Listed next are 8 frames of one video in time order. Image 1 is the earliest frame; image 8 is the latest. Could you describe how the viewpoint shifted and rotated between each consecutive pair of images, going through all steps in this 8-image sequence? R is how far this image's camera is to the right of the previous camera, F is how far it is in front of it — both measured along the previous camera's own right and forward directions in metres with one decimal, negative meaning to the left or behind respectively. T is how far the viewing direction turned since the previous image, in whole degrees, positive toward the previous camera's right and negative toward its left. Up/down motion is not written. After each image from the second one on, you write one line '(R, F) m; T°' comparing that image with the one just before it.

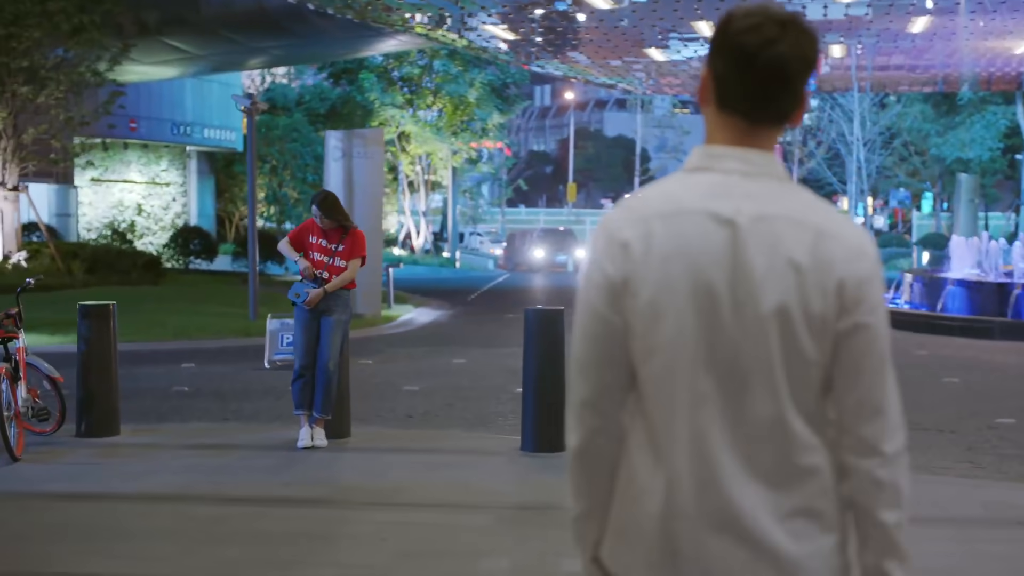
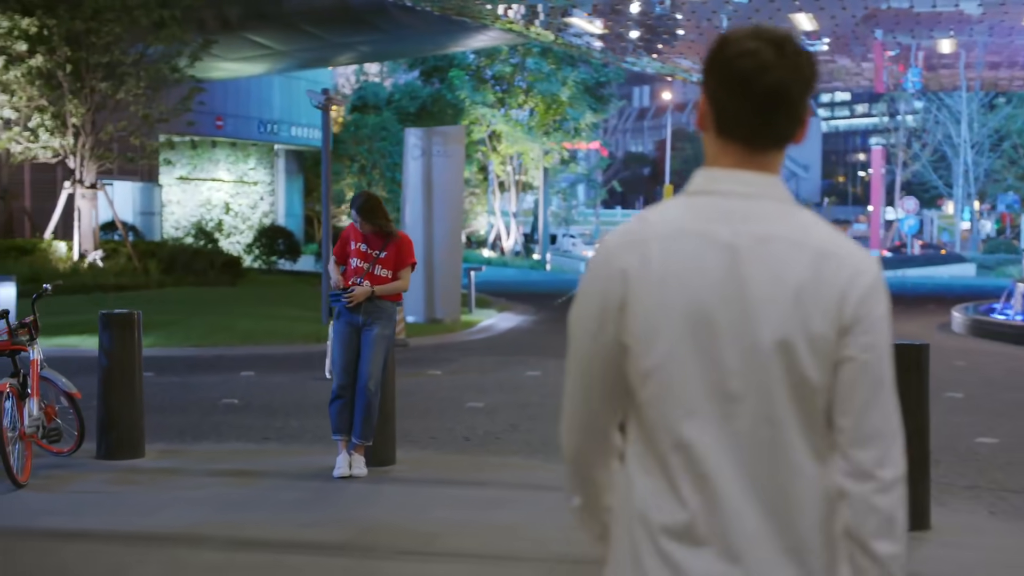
(+0.2, +1.1) m; -4°
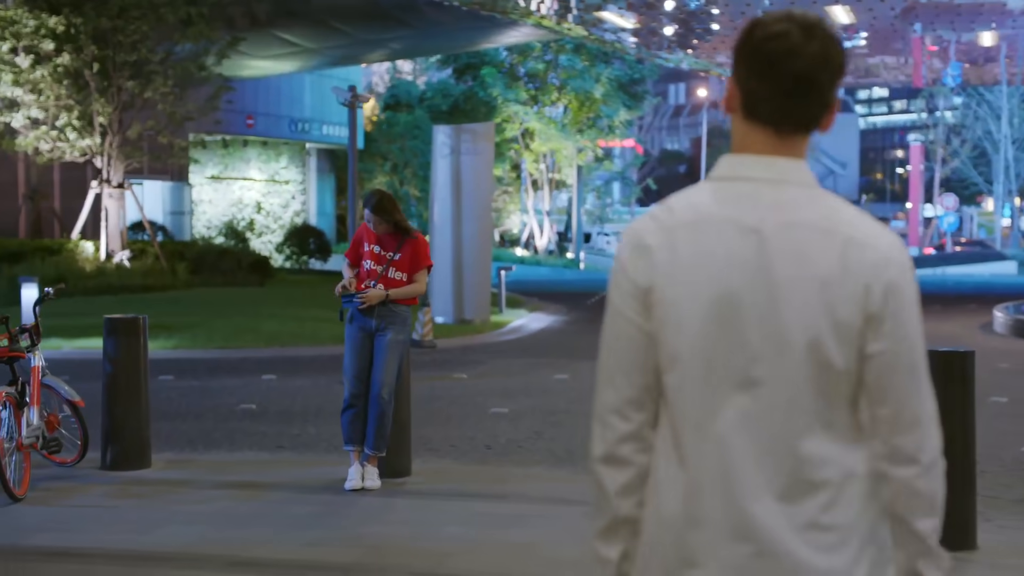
(+0.1, +0.4) m; -1°
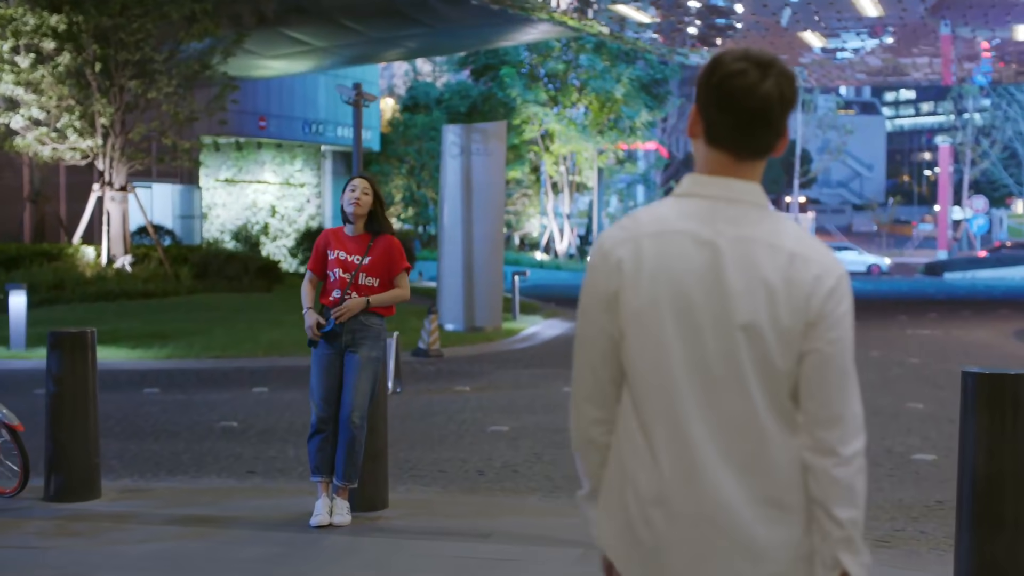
(+0.2, +0.9) m; -1°
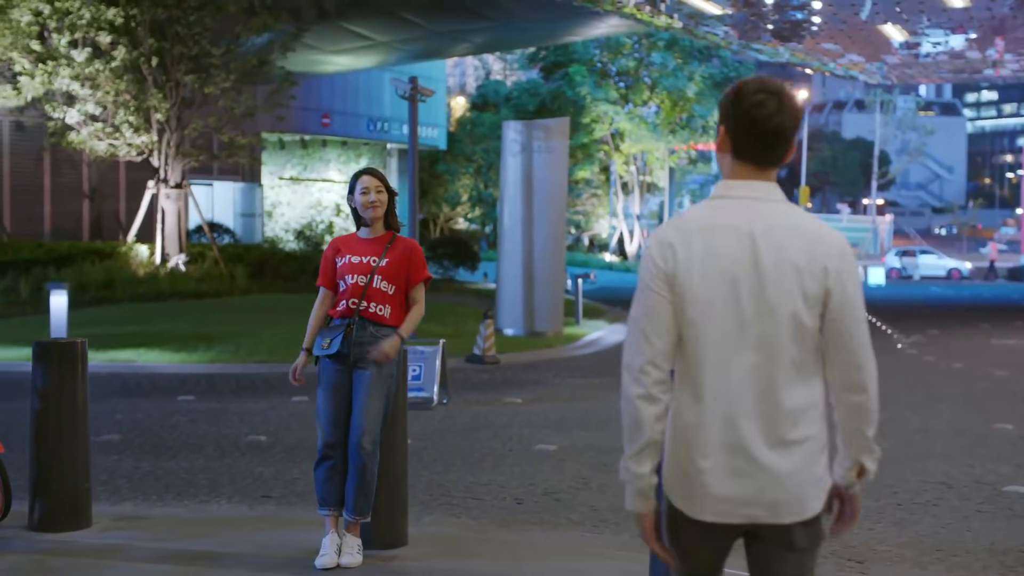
(+0.2, +0.9) m; -3°
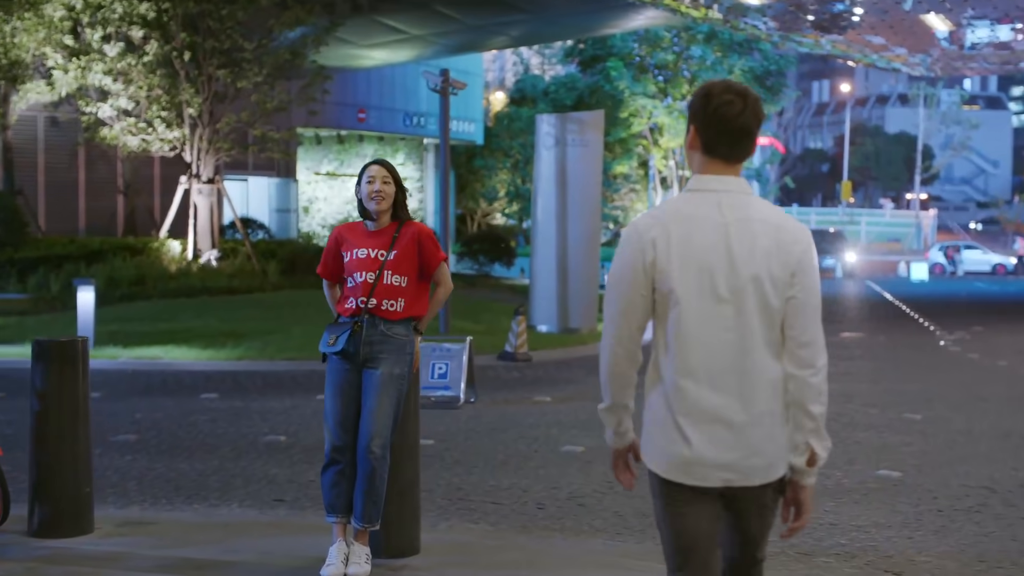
(+0.1, +0.3) m; -2°
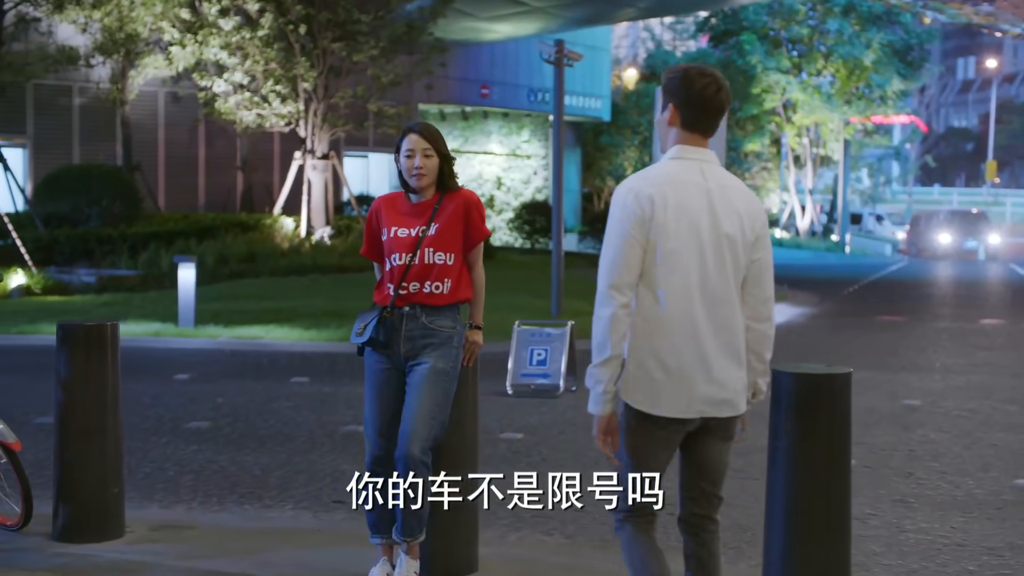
(+0.2, +0.8) m; -5°
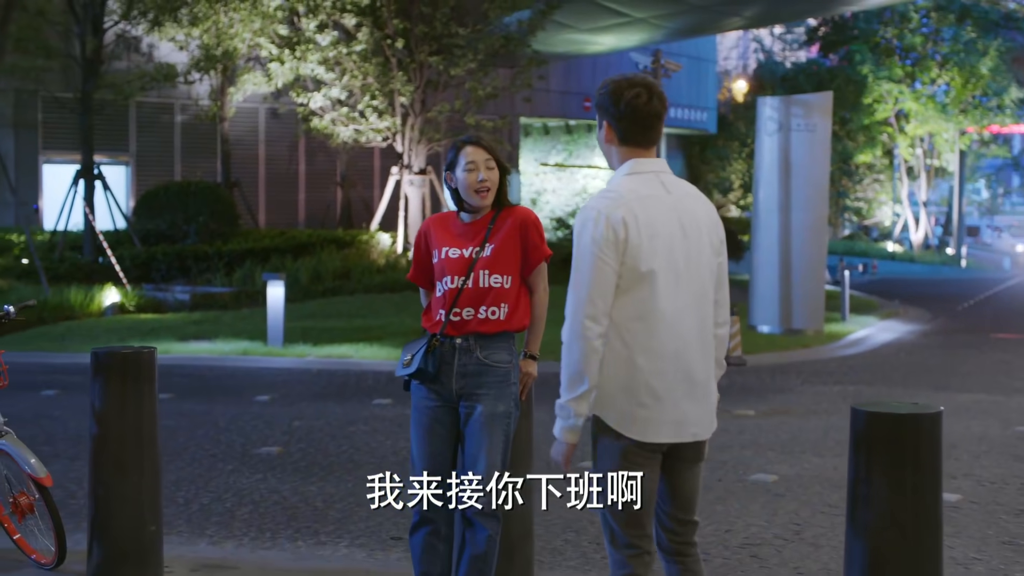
(+0.2, +0.5) m; -4°
